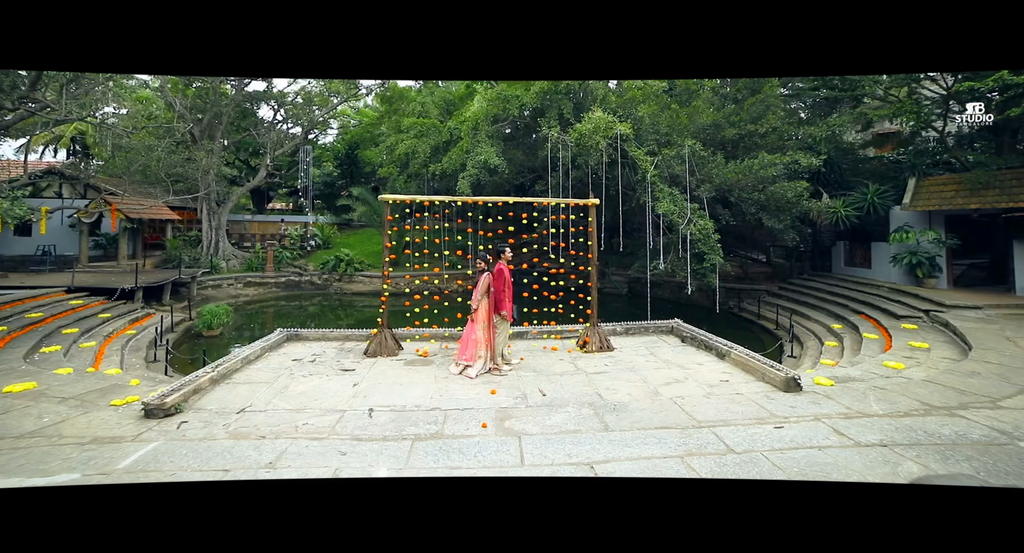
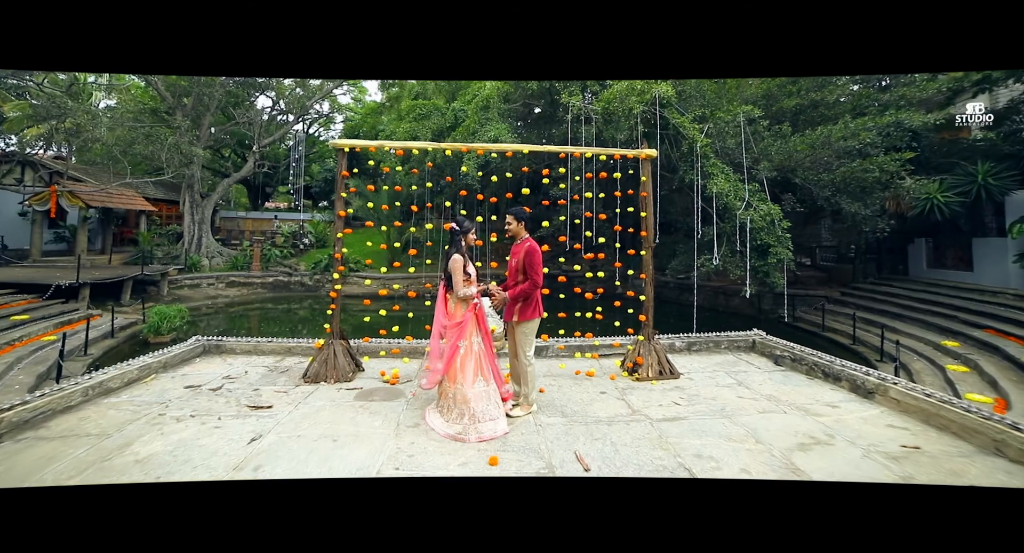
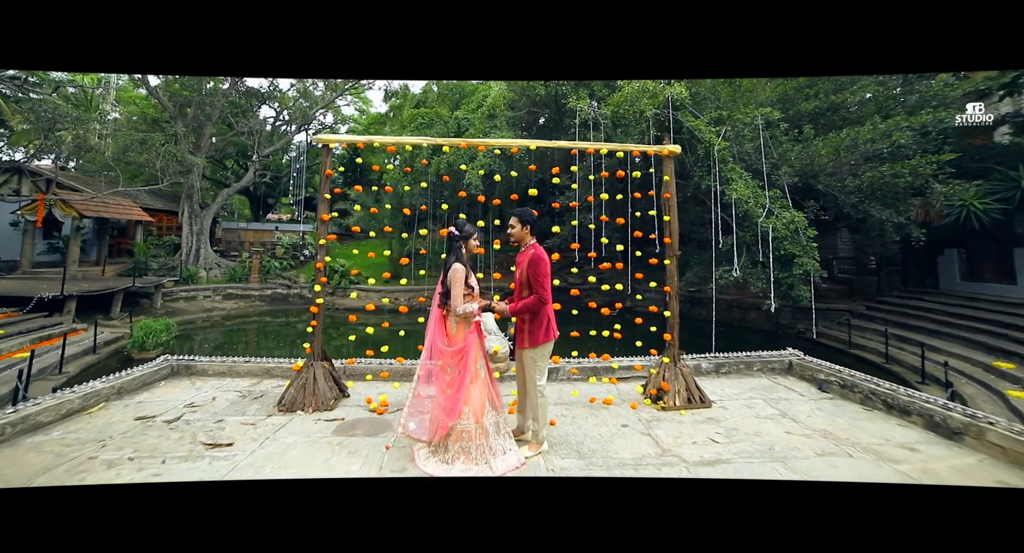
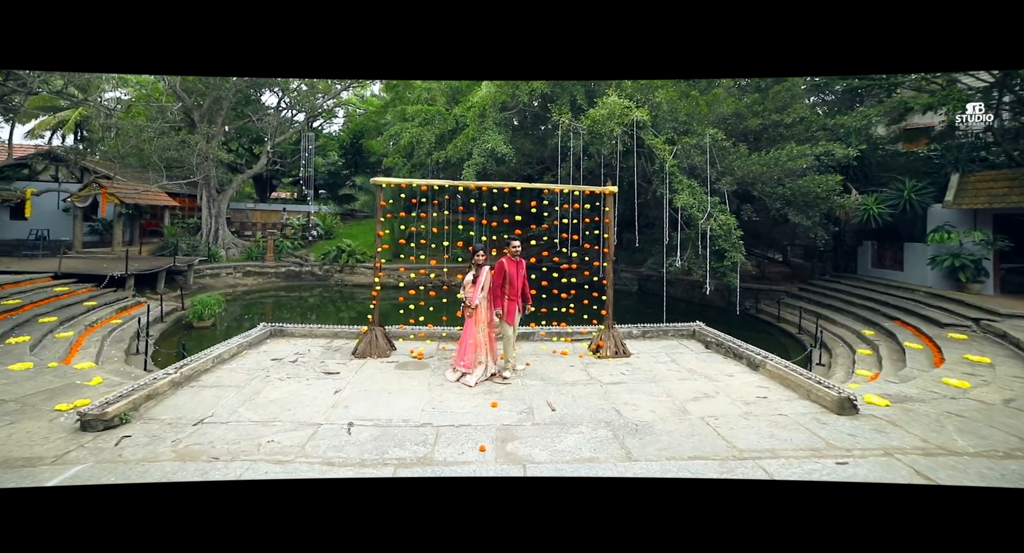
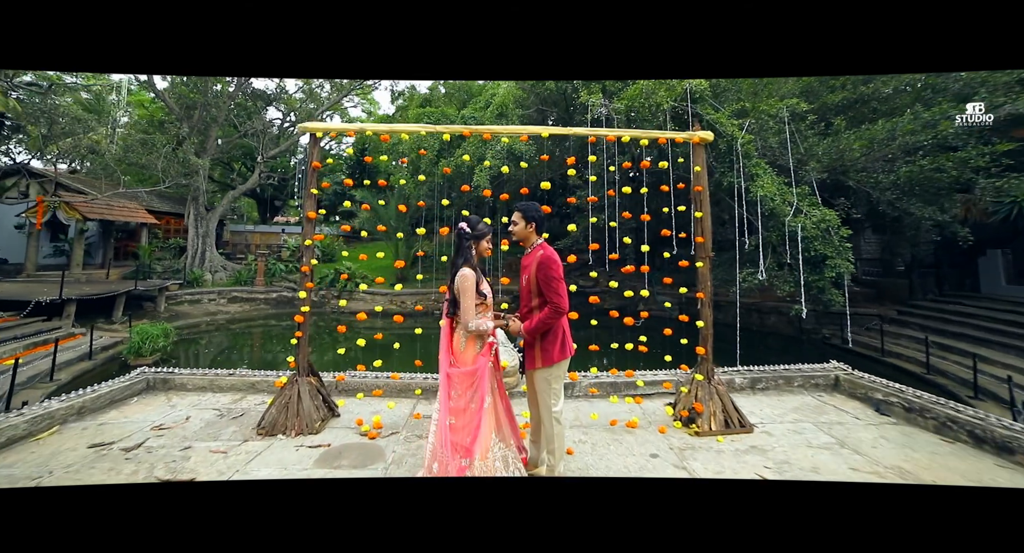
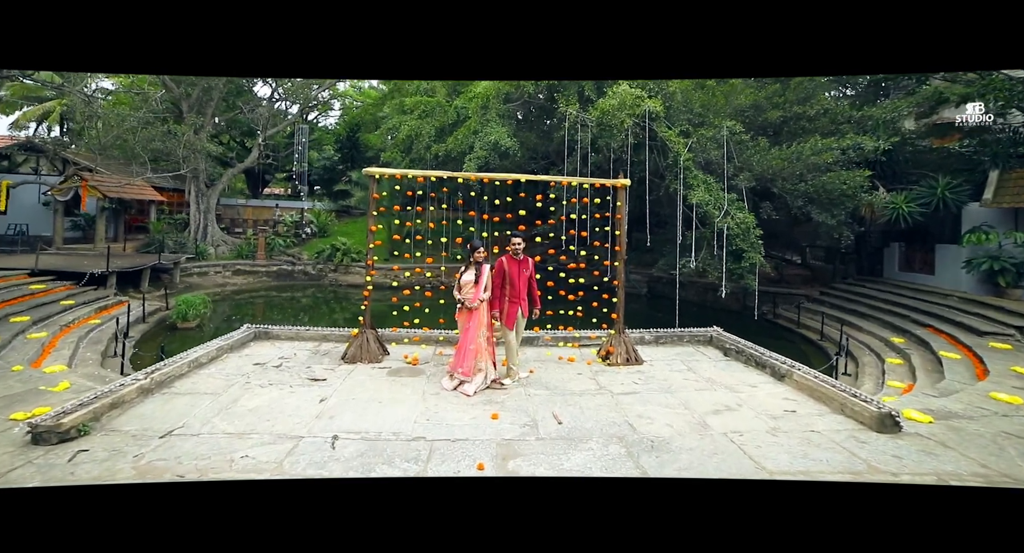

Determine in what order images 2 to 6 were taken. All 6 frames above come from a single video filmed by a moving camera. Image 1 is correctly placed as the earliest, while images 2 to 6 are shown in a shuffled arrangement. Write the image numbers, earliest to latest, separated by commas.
4, 6, 2, 3, 5
